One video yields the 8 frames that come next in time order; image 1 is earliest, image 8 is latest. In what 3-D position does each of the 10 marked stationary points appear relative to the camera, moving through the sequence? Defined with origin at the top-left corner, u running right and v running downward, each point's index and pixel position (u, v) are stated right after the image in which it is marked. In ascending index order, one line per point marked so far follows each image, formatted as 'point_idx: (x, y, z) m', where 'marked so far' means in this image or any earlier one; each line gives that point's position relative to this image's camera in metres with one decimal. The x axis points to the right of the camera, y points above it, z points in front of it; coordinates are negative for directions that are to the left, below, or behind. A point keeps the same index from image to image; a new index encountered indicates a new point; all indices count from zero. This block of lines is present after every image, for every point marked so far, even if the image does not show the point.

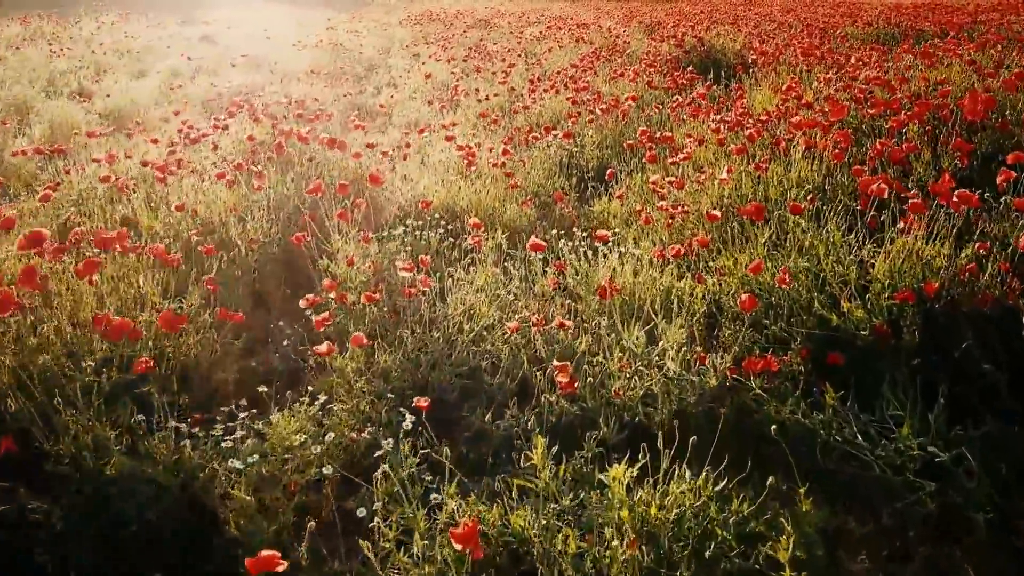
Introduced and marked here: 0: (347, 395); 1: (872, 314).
0: (-0.5, -0.3, +2.4) m
1: (+1.3, -0.1, +2.7) m
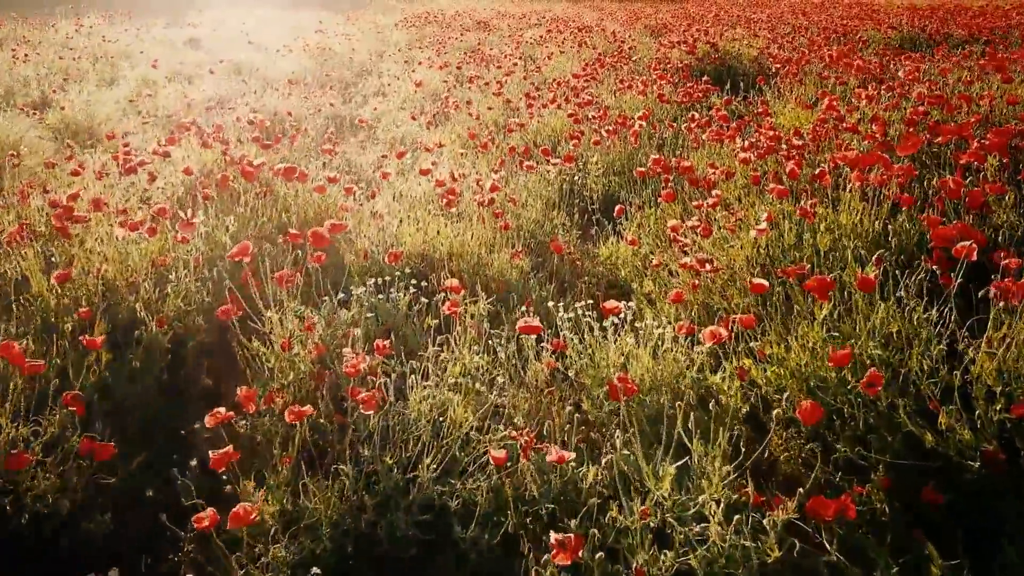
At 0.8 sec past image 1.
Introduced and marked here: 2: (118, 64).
0: (-0.6, -0.6, +1.7) m
1: (+1.2, -0.4, +2.0) m
2: (-5.6, +3.2, +10.8) m
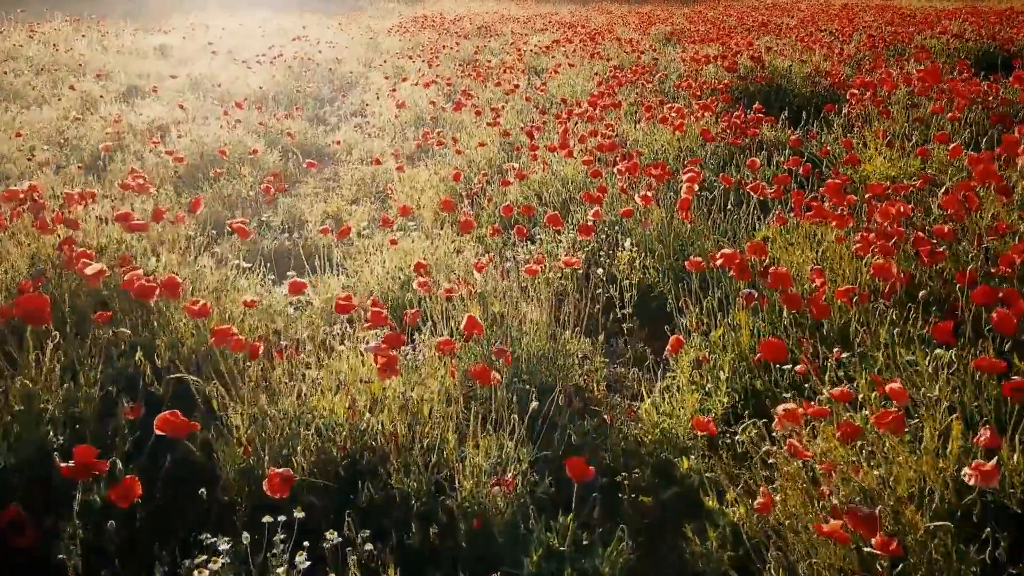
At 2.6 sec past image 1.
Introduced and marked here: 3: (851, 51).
0: (-0.6, -1.2, +0.3) m
1: (+1.2, -1.0, +0.6) m
2: (-5.6, +2.6, +9.4) m
3: (+3.7, +2.5, +8.2) m
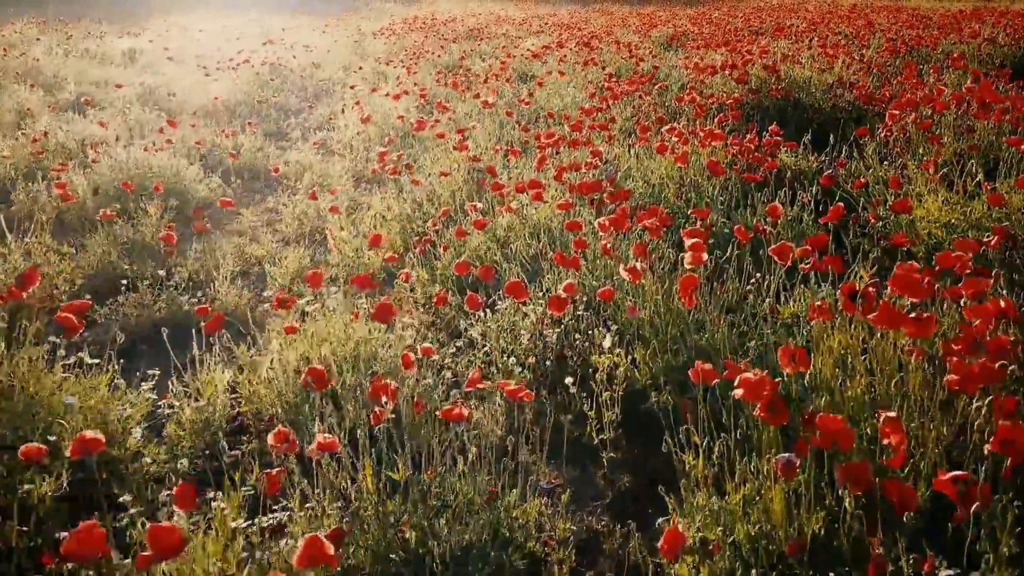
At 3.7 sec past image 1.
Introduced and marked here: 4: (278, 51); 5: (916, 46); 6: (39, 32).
0: (-0.8, -1.5, -0.6) m
1: (+1.0, -1.3, -0.3) m
2: (-5.8, +2.3, +8.5) m
3: (+3.5, +2.2, +7.3) m
4: (-3.7, +3.7, +11.9) m
5: (+4.5, +2.7, +8.4) m
6: (-8.3, +4.5, +13.2) m
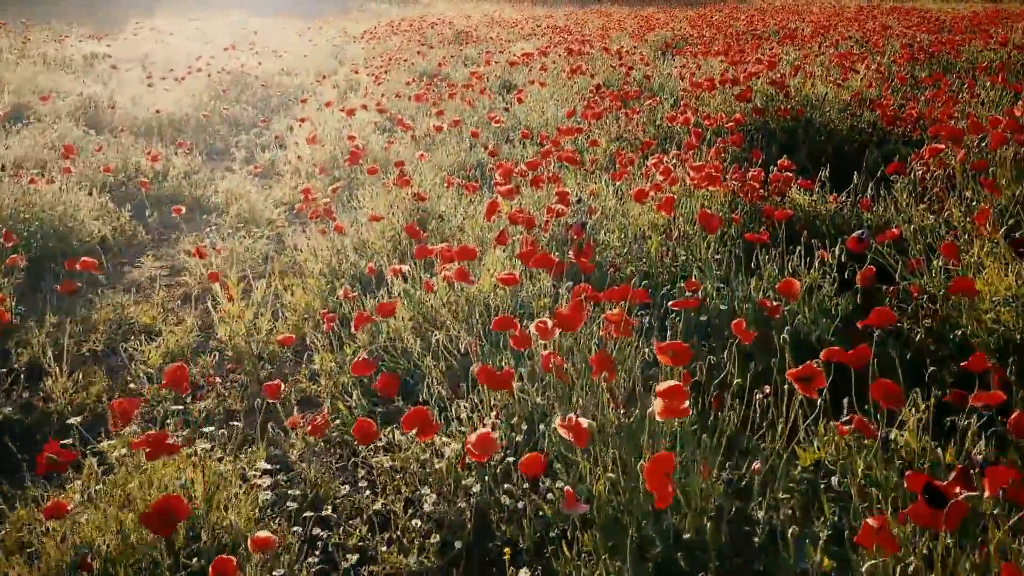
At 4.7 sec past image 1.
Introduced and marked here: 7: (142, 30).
0: (-1.1, -1.9, -1.4) m
1: (+0.7, -1.6, -1.1) m
2: (-6.0, +1.9, +7.7) m
3: (+3.3, +1.8, +6.4) m
4: (-3.9, +3.4, +11.1) m
5: (+4.3, +2.3, +7.6) m
6: (-8.5, +4.2, +12.4) m
7: (-7.5, +5.2, +15.2) m
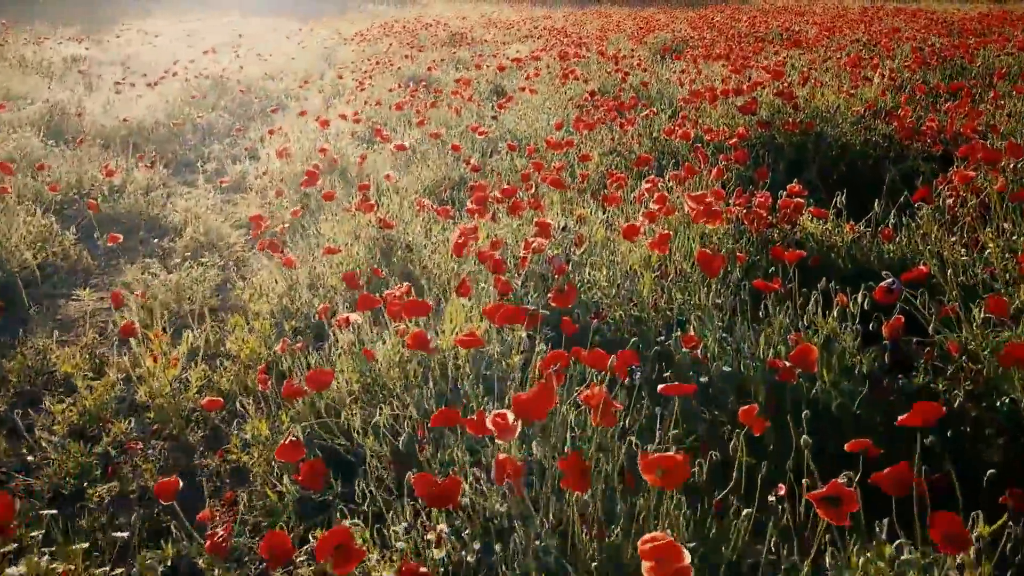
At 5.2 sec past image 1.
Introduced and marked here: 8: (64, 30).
0: (-1.2, -2.0, -1.8) m
1: (+0.6, -1.8, -1.5) m
2: (-6.1, +1.8, +7.3) m
3: (+3.2, +1.7, +6.0) m
4: (-4.0, +3.2, +10.6) m
5: (+4.2, +2.2, +7.2) m
6: (-8.6, +4.0, +12.0) m
7: (-7.5, +5.0, +14.8) m
8: (-8.6, +5.0, +14.7) m
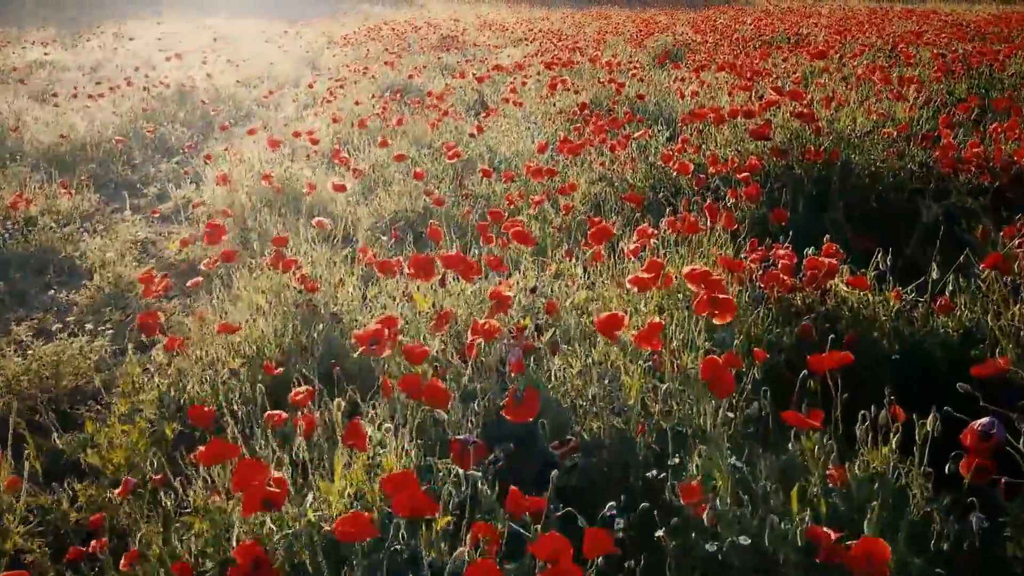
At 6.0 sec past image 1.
0: (-1.4, -2.3, -2.5) m
1: (+0.5, -2.1, -2.2) m
2: (-6.2, +1.5, +6.6) m
3: (+3.0, +1.4, +5.3) m
4: (-4.2, +2.9, +10.0) m
5: (+4.0, +1.9, +6.5) m
6: (-8.7, +3.7, +11.3) m
7: (-7.7, +4.7, +14.2) m
8: (-8.7, +4.7, +14.0) m
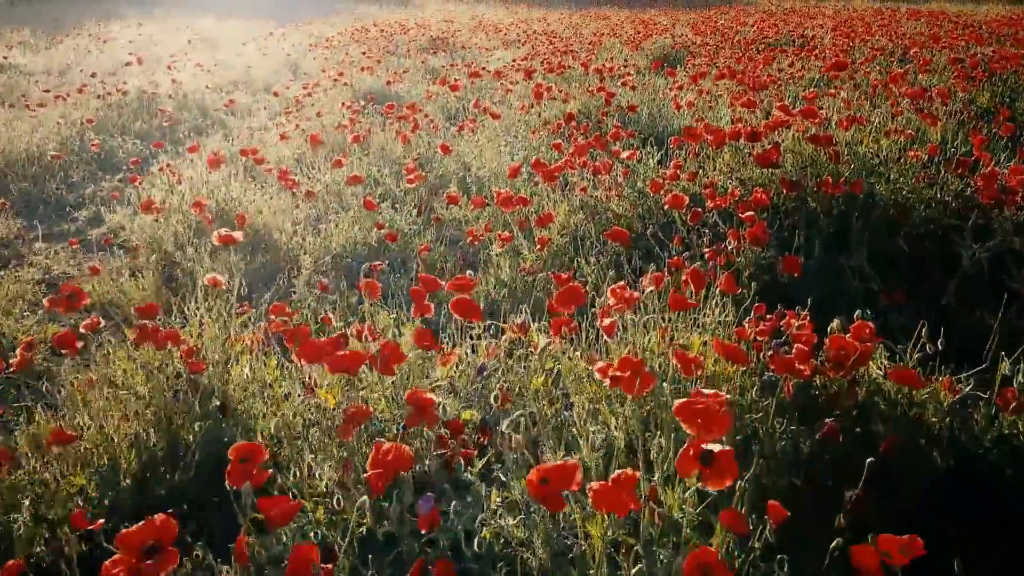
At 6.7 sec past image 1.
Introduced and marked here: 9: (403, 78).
0: (-1.6, -2.5, -3.1) m
1: (+0.3, -2.3, -2.8) m
2: (-6.4, +1.3, +6.0) m
3: (+2.8, +1.1, +4.7) m
4: (-4.3, +2.7, +9.4) m
5: (+3.9, +1.6, +5.9) m
6: (-8.9, +3.5, +10.7) m
7: (-7.8, +4.5, +13.6) m
8: (-8.9, +4.5, +13.4) m
9: (-1.3, +2.4, +8.7) m
